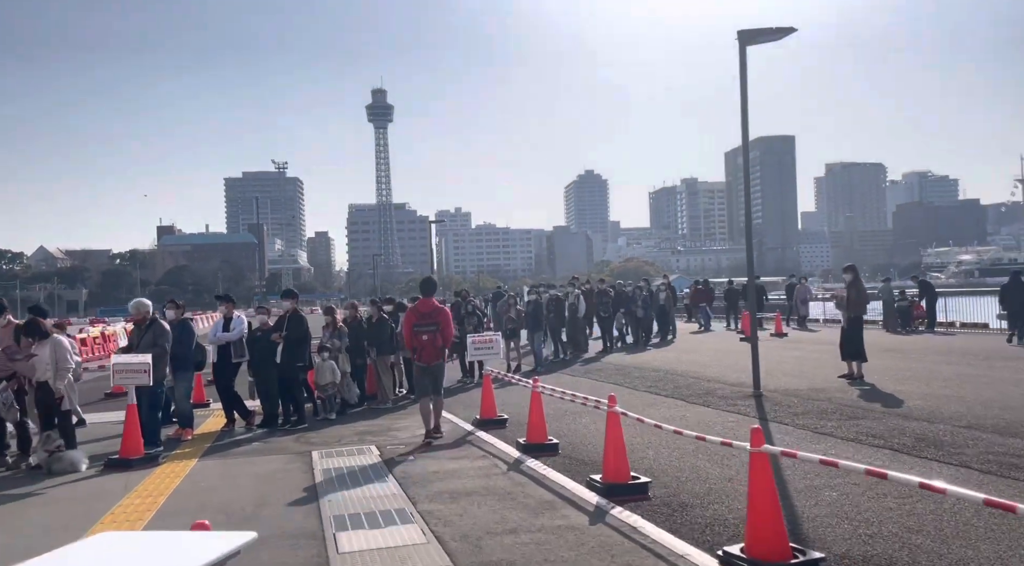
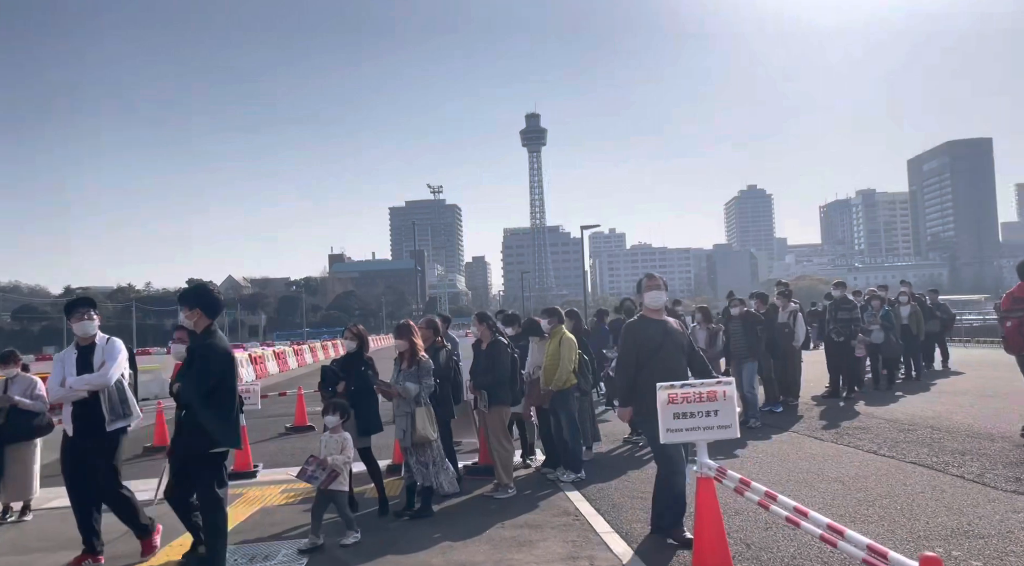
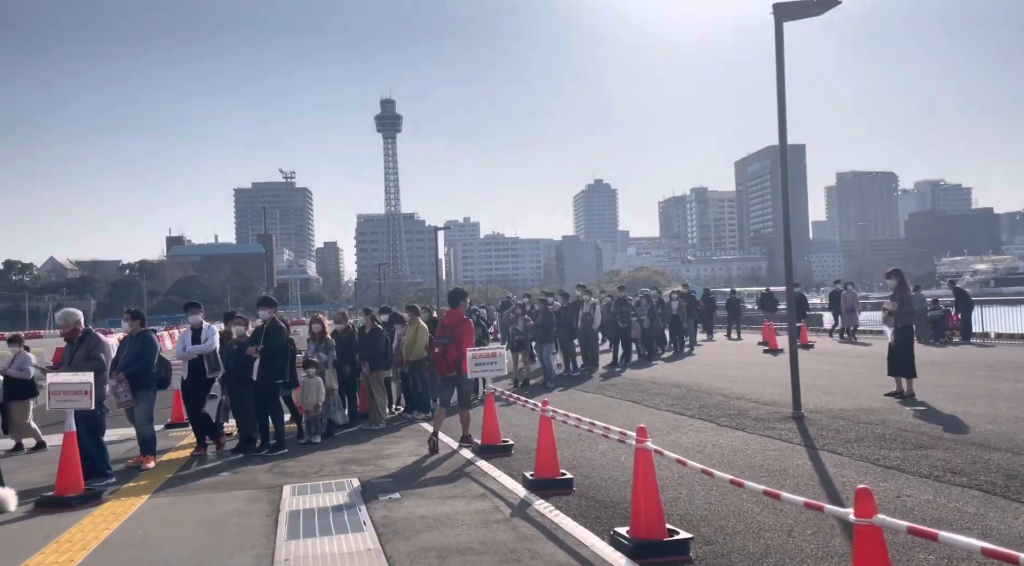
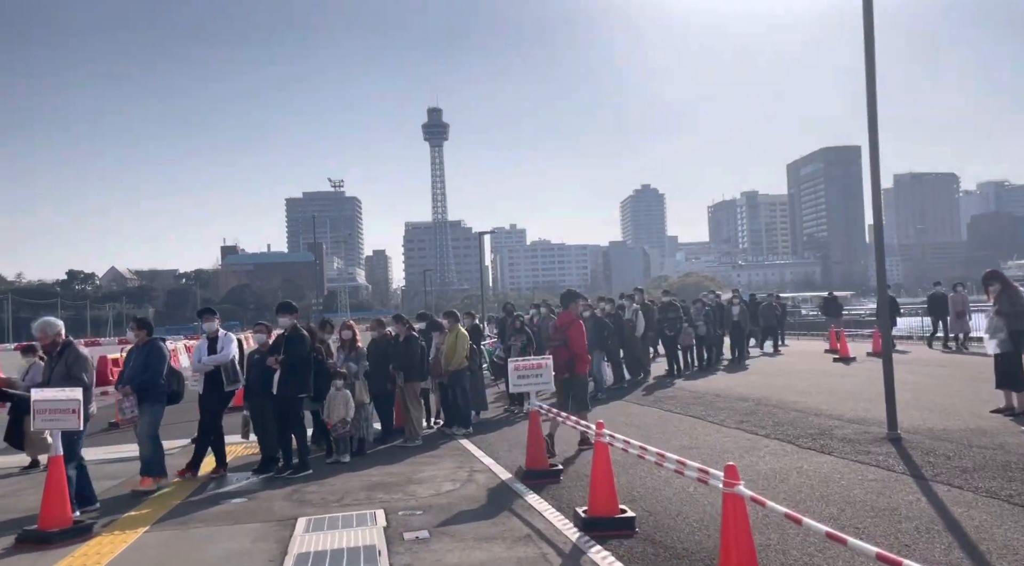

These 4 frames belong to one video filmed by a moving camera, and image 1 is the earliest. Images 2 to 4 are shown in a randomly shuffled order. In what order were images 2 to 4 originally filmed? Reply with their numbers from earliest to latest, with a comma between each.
3, 4, 2
